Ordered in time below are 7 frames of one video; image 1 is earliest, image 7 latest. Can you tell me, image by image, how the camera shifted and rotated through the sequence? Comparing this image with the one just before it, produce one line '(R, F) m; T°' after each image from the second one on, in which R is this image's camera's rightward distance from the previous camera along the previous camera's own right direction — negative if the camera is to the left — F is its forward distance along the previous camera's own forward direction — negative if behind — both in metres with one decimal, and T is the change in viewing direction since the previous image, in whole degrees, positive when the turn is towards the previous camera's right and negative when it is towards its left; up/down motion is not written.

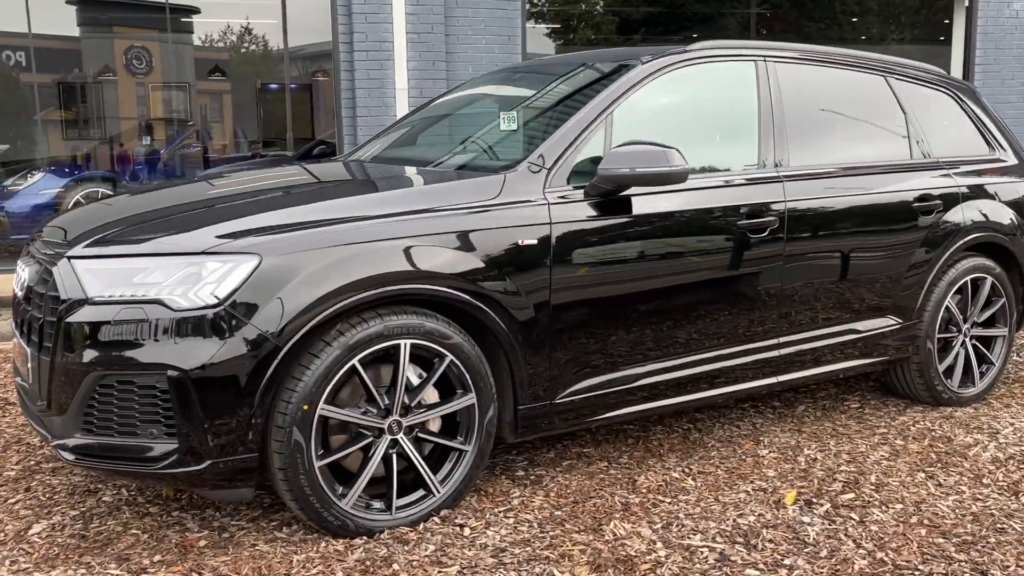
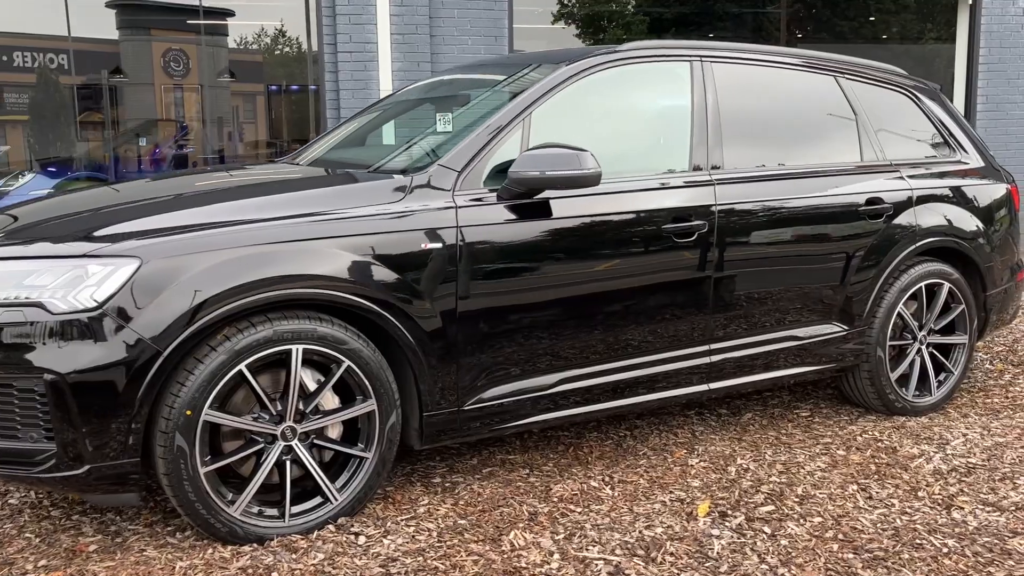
(+0.4, +0.1) m; -2°
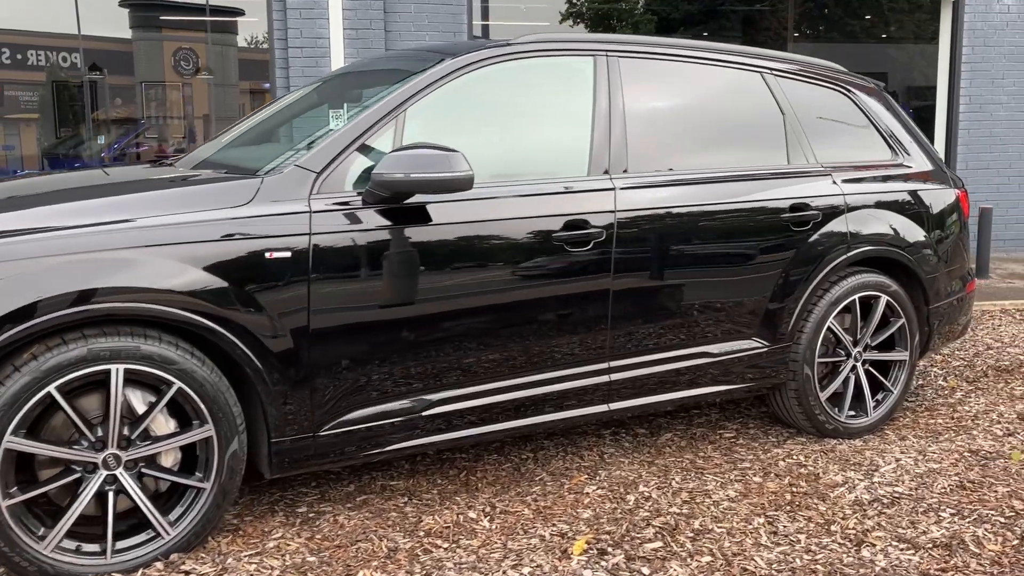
(+0.4, +0.3) m; -1°
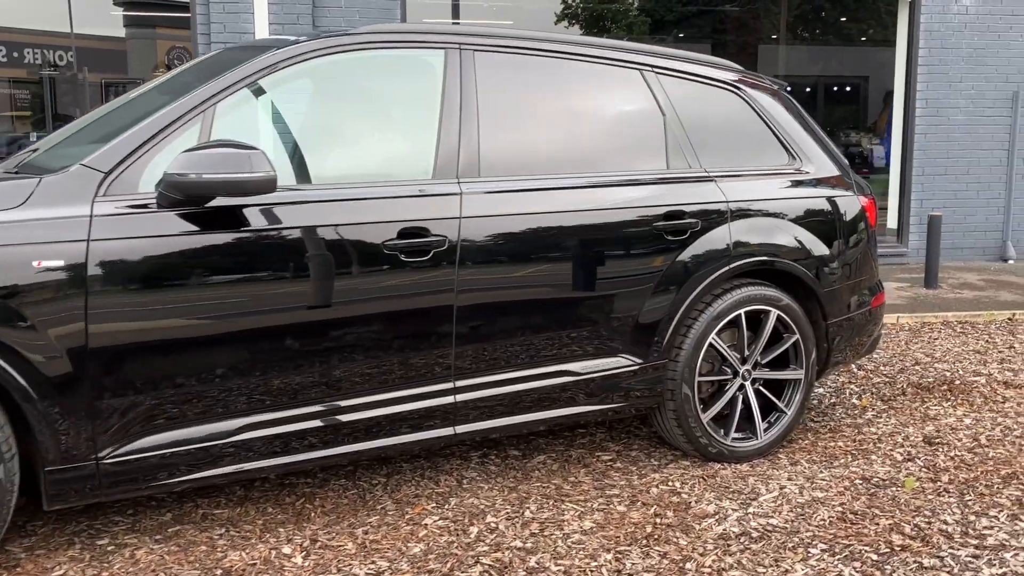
(+0.5, +0.2) m; 0°
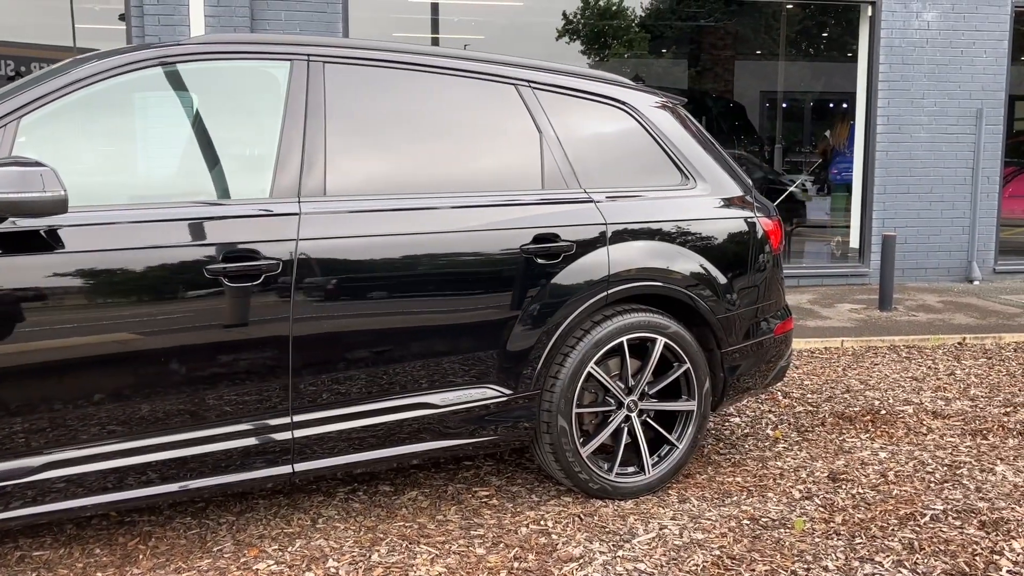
(+0.5, +0.2) m; 0°
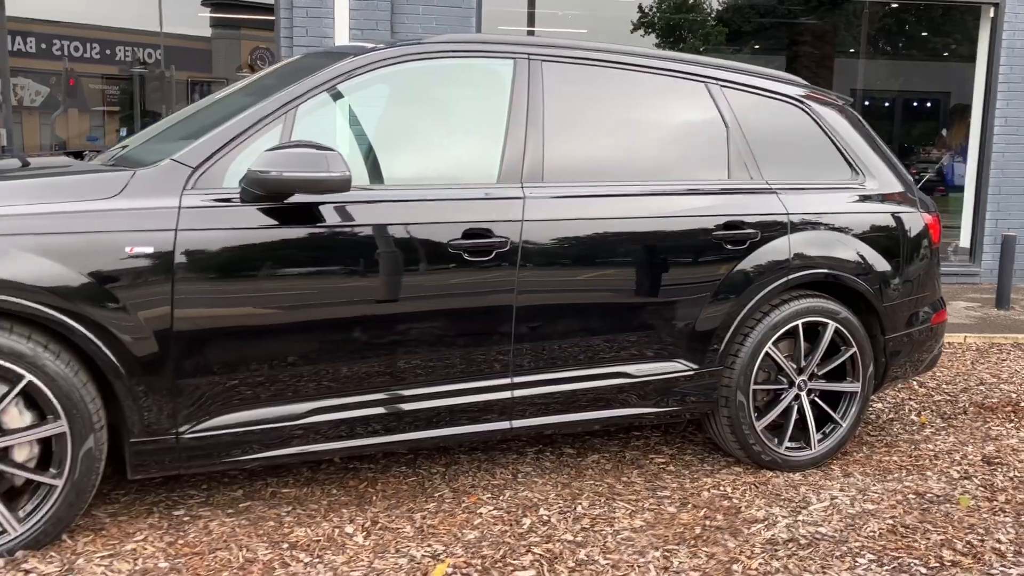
(-0.5, -0.3) m; -4°
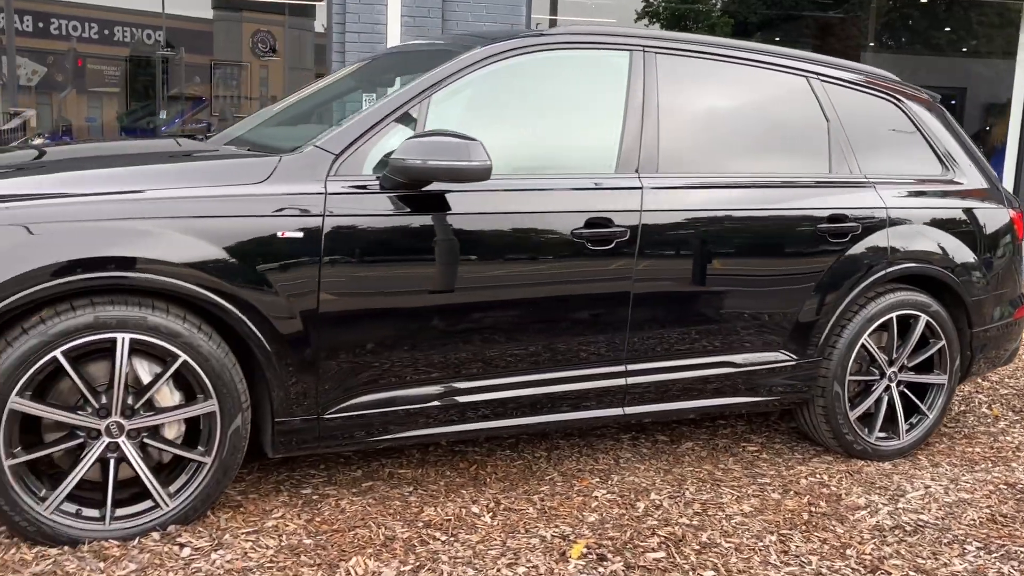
(-0.4, -0.1) m; 0°
